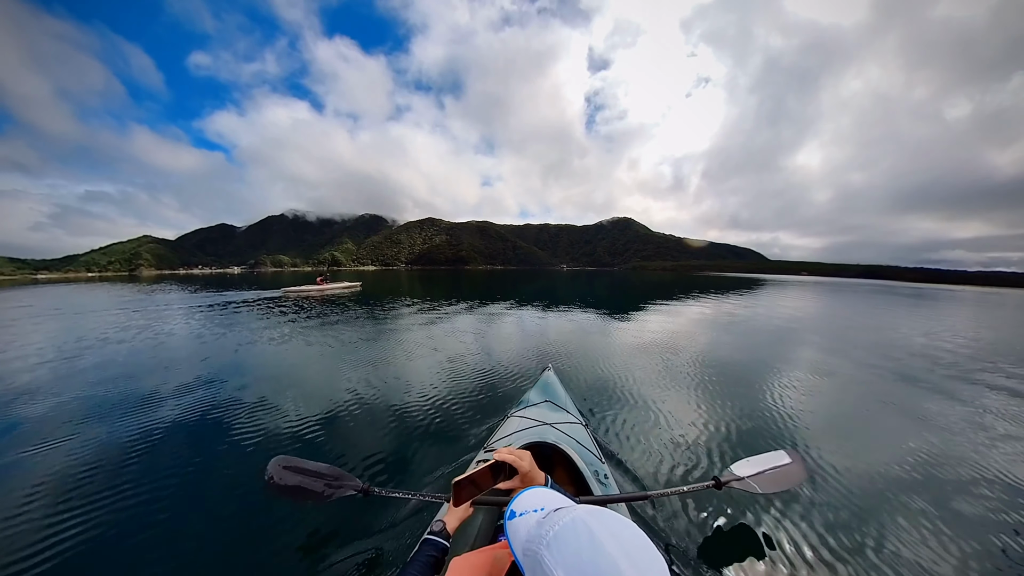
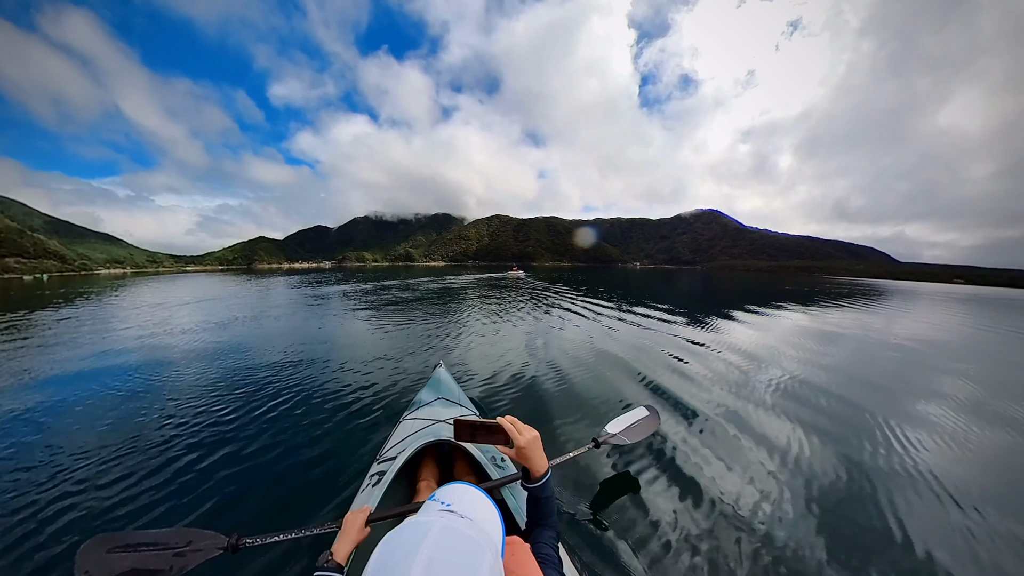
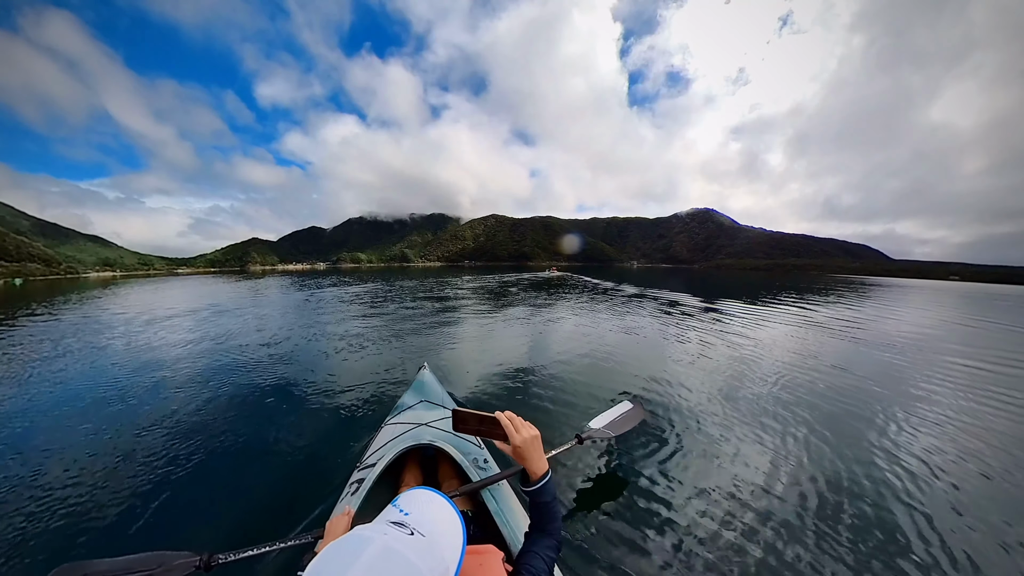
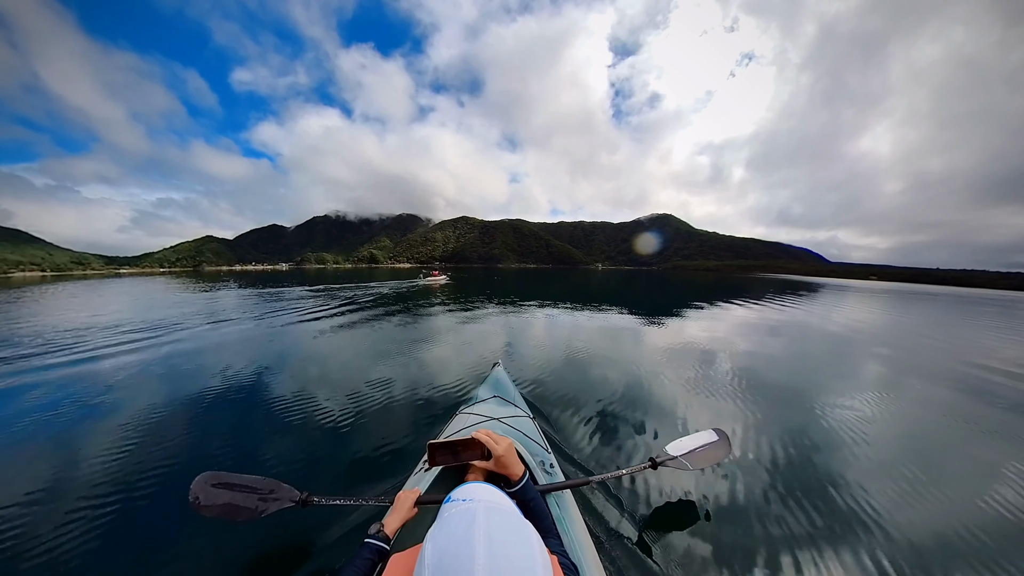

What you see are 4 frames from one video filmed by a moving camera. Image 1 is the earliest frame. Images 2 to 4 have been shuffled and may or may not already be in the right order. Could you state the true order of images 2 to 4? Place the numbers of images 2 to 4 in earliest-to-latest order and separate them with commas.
4, 2, 3
